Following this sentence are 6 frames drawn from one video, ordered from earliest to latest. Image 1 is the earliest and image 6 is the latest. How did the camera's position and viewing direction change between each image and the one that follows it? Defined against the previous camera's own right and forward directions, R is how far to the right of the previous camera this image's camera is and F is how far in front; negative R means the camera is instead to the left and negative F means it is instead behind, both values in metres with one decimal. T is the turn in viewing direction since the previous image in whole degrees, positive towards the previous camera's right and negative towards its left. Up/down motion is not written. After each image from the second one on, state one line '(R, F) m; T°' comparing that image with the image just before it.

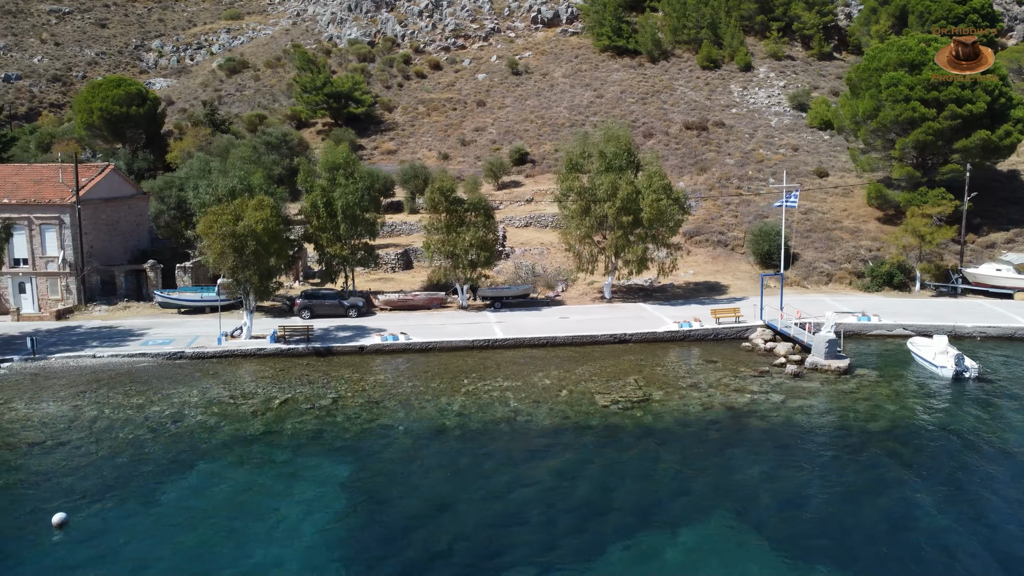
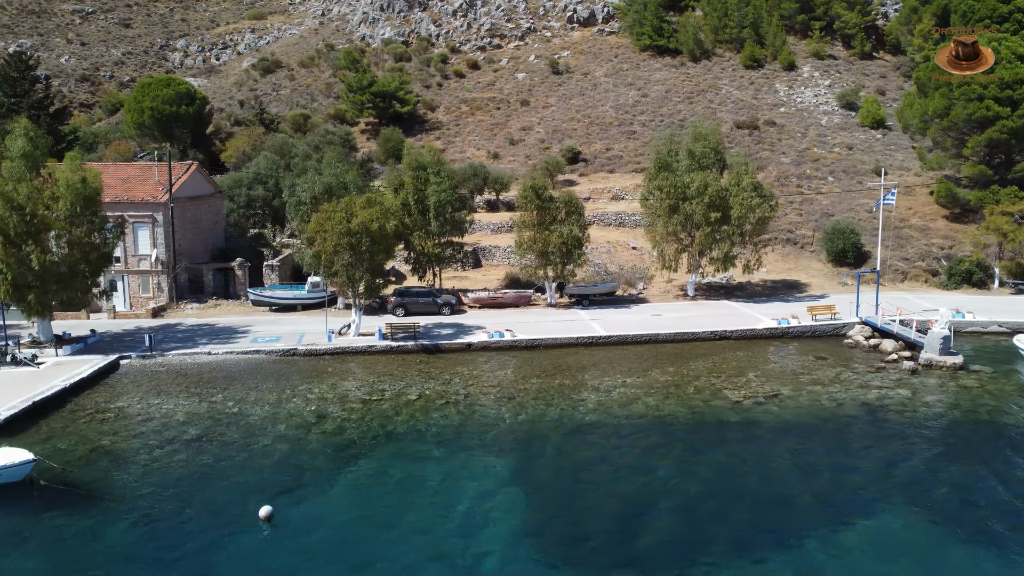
(-3.2, -0.2) m; 0°
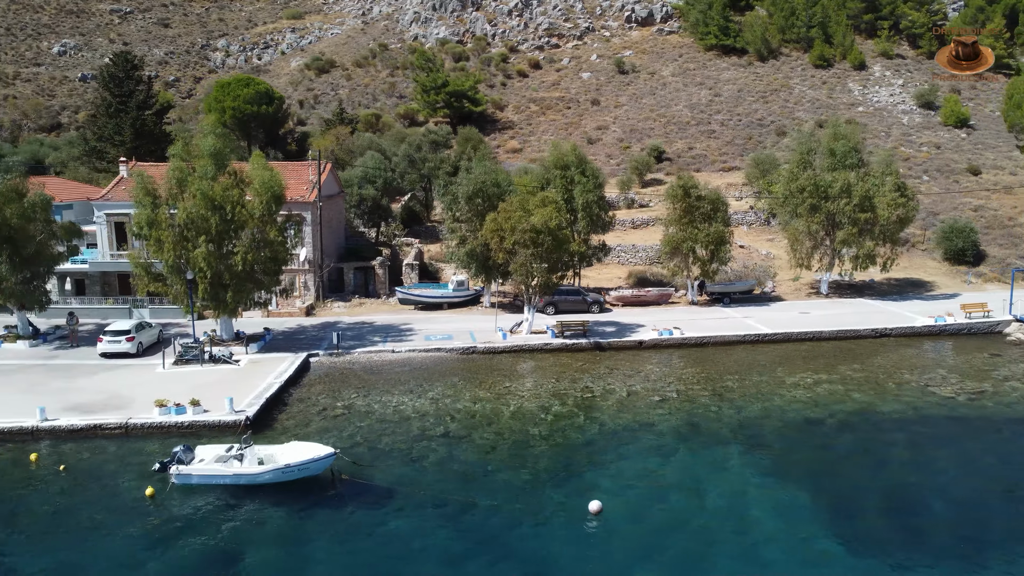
(-5.2, -0.3) m; 0°
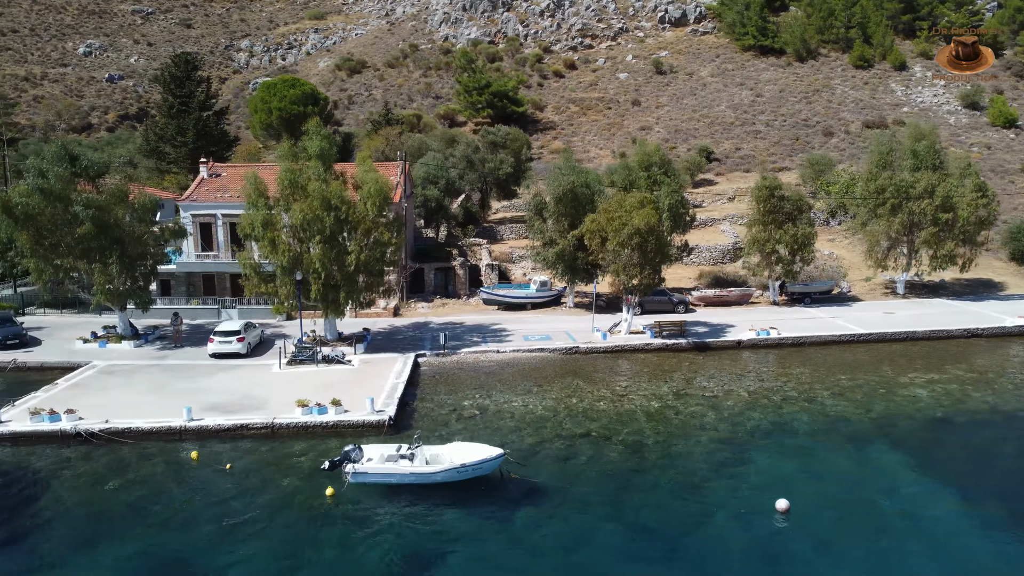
(-3.0, -0.2) m; 0°
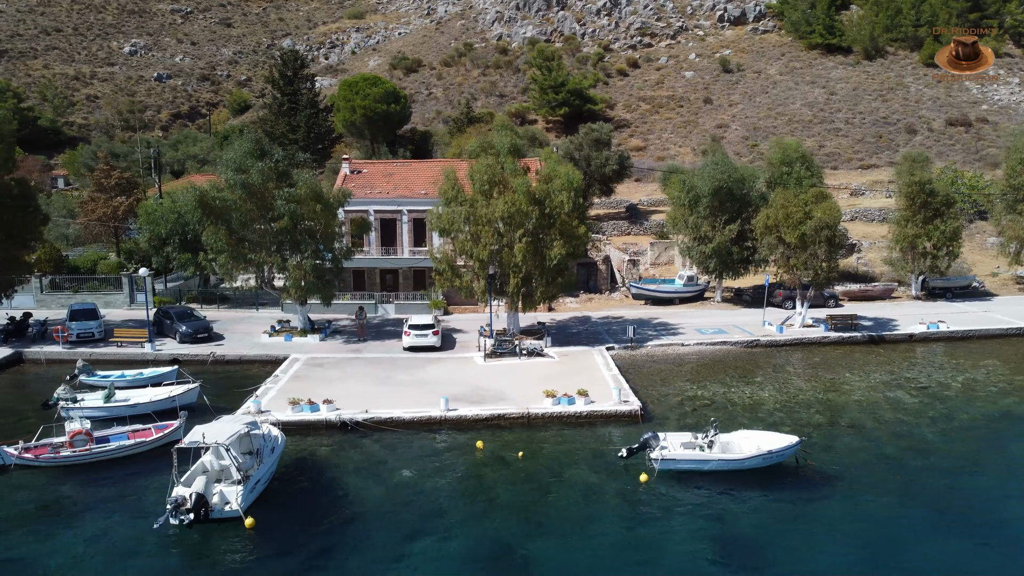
(-5.4, -0.4) m; 0°
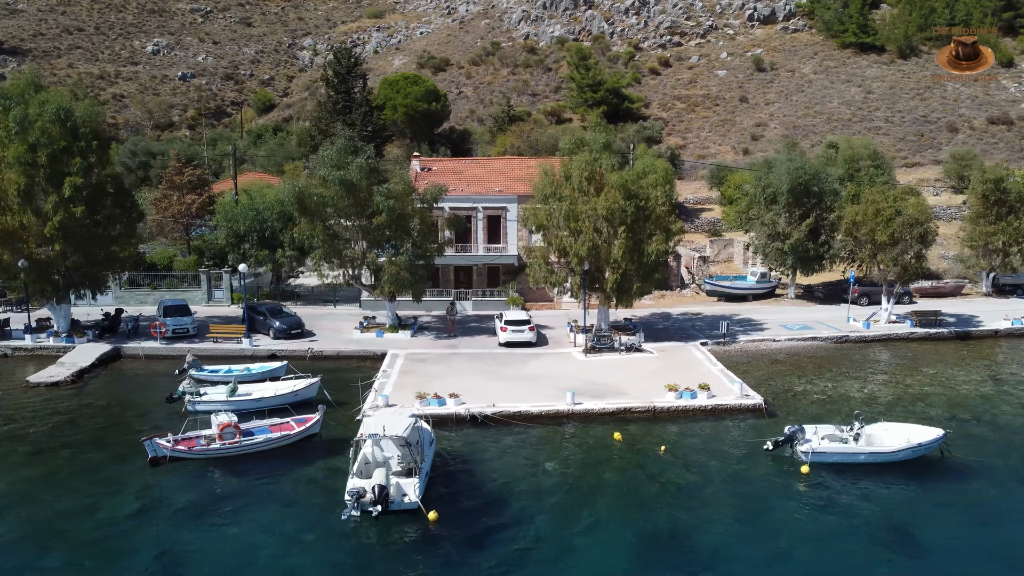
(-2.7, -0.2) m; 0°
